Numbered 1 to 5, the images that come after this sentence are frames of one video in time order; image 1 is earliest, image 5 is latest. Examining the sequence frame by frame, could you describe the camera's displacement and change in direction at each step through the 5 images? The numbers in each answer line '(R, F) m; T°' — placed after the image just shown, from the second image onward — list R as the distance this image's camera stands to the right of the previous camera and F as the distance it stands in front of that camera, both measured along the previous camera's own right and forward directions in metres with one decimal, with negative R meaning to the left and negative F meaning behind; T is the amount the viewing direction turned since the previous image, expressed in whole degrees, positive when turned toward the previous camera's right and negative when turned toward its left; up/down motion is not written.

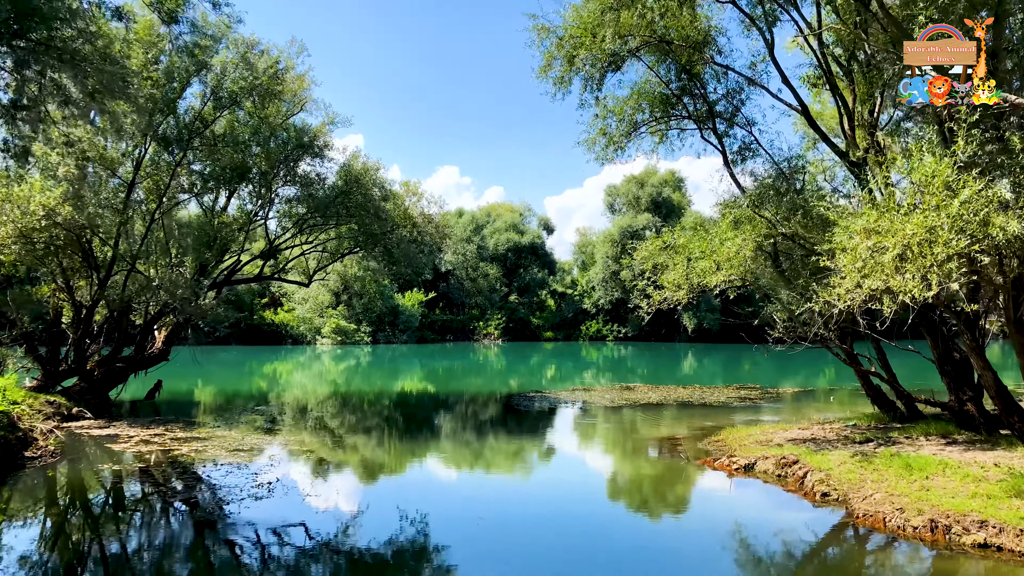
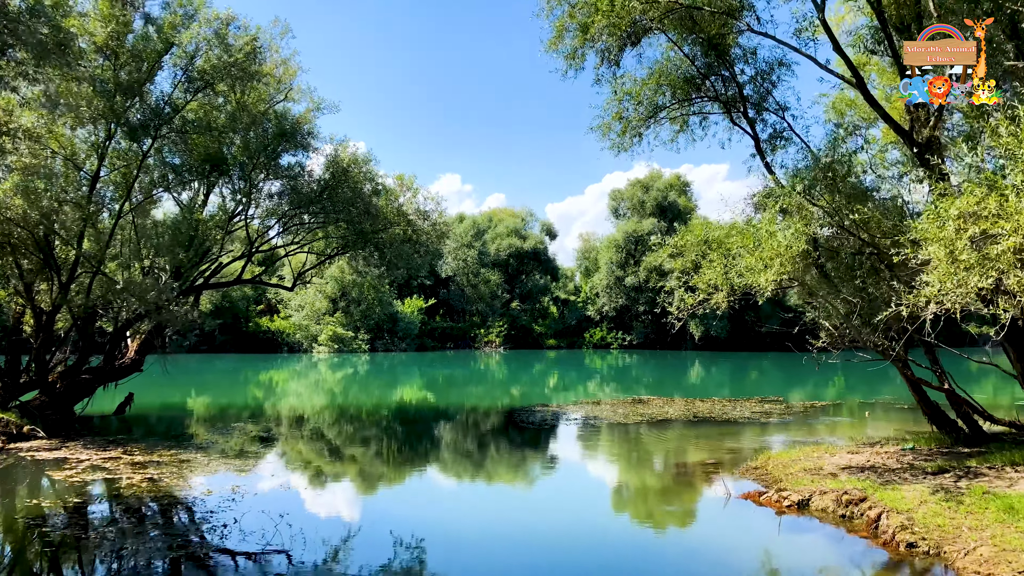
(-0.1, +1.2) m; 0°
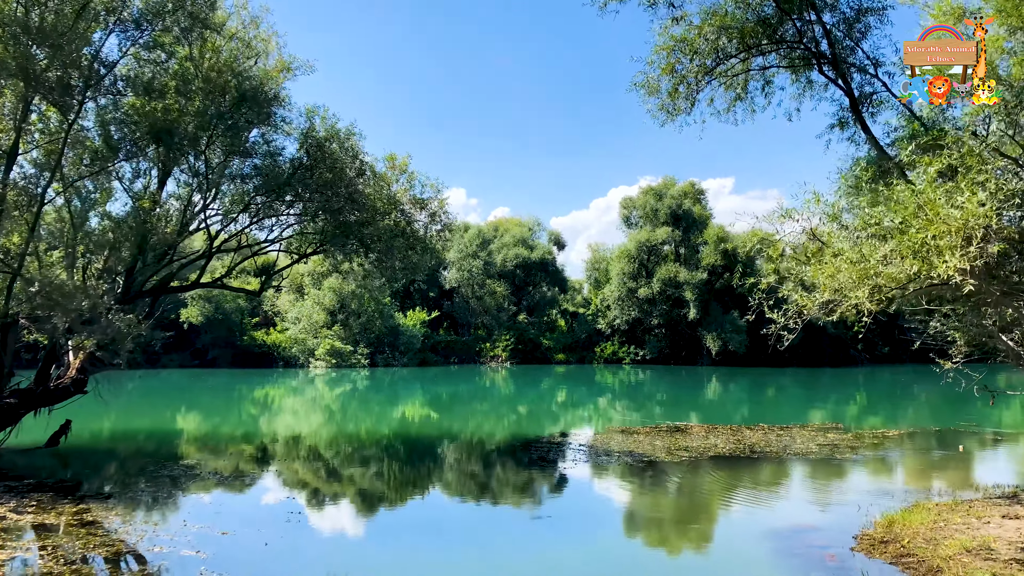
(-0.2, +2.3) m; 0°
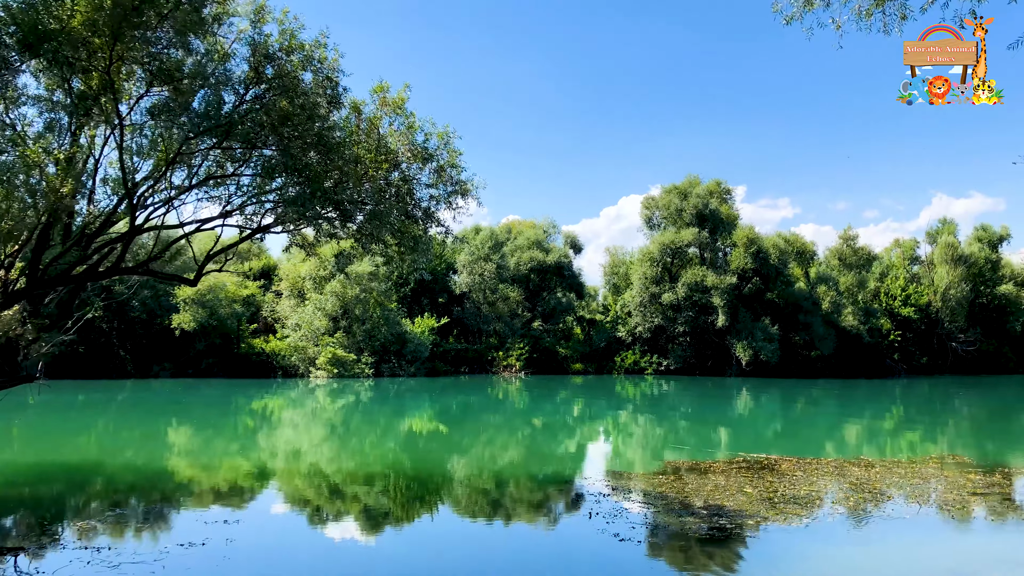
(-0.4, +3.0) m; -1°
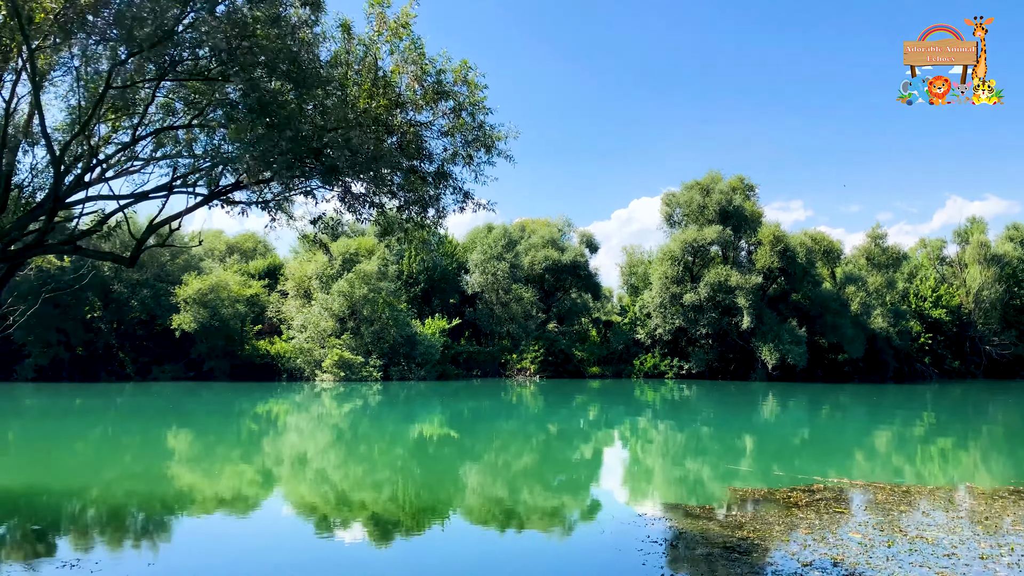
(-0.3, +1.8) m; -1°
